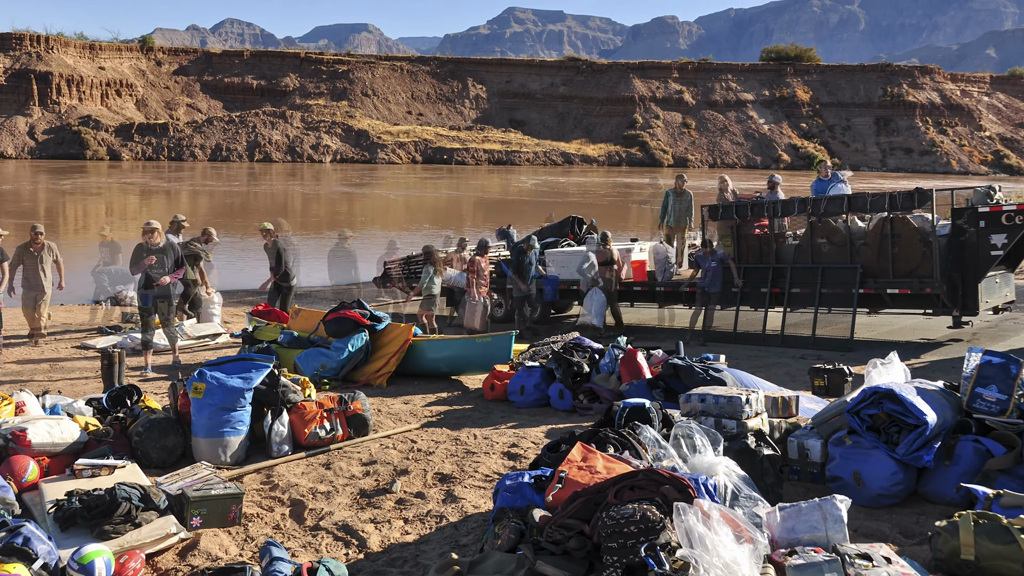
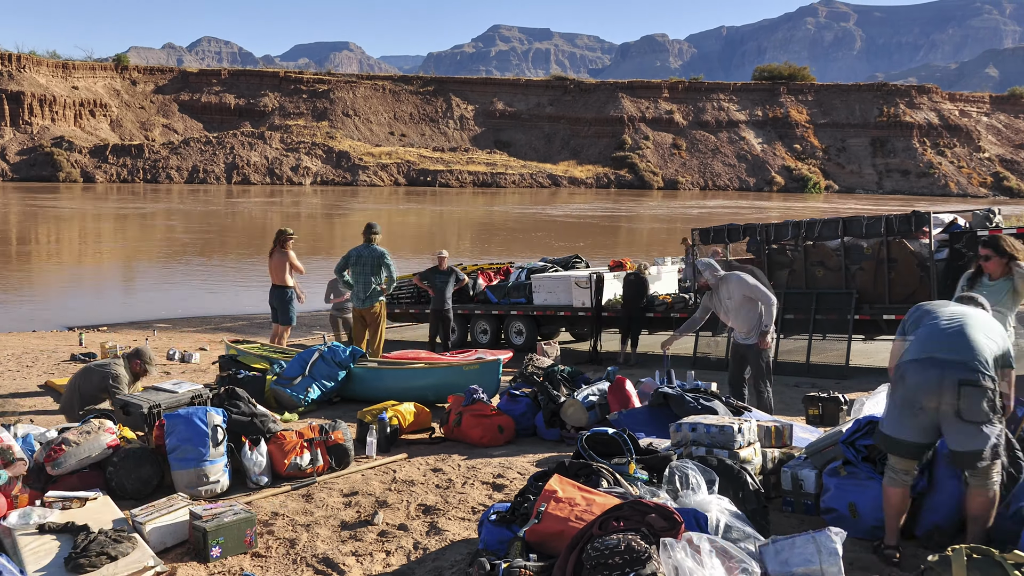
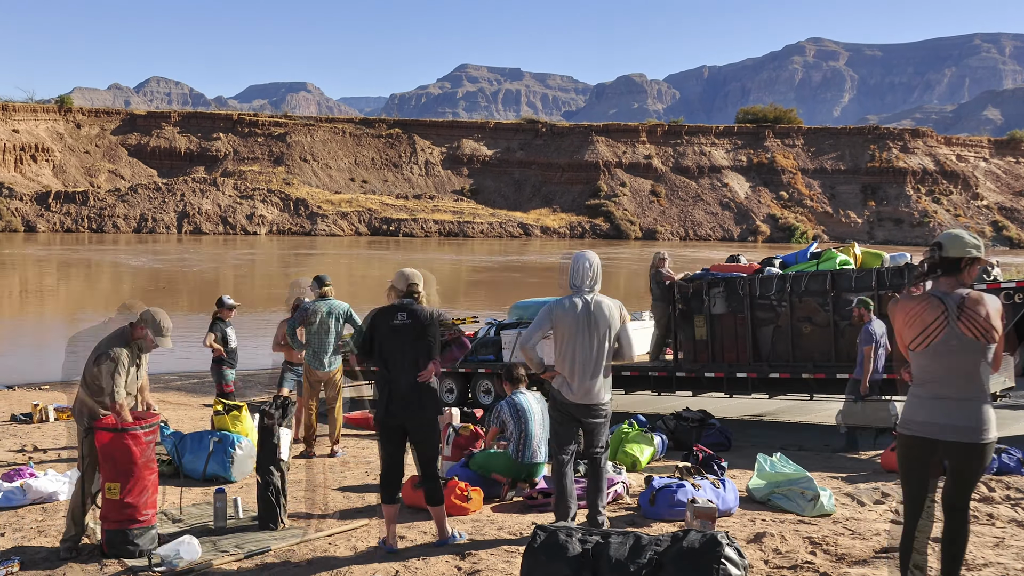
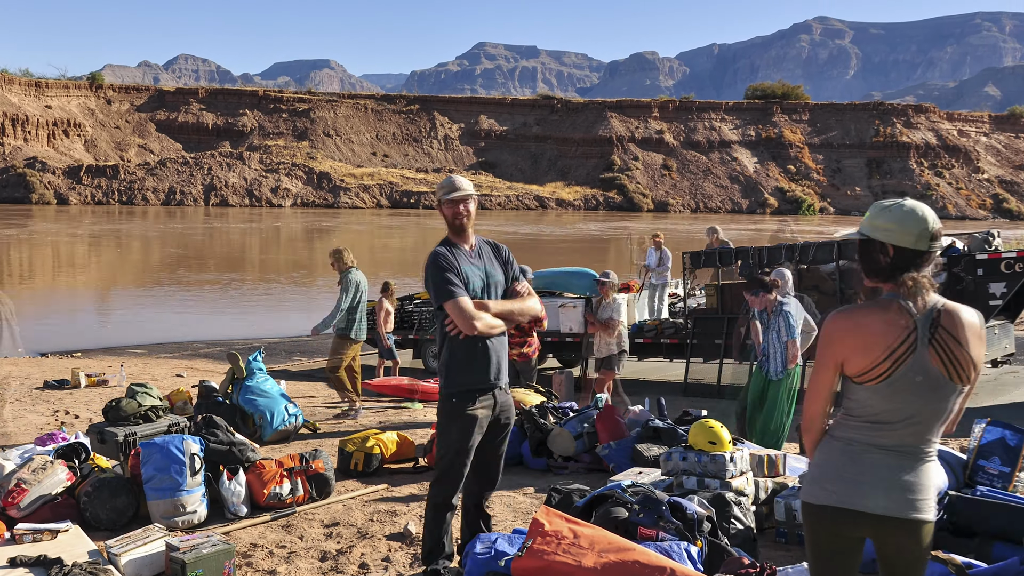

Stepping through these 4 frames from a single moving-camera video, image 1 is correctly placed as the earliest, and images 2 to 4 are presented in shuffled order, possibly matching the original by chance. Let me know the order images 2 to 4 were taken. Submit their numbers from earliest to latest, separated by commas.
2, 4, 3
